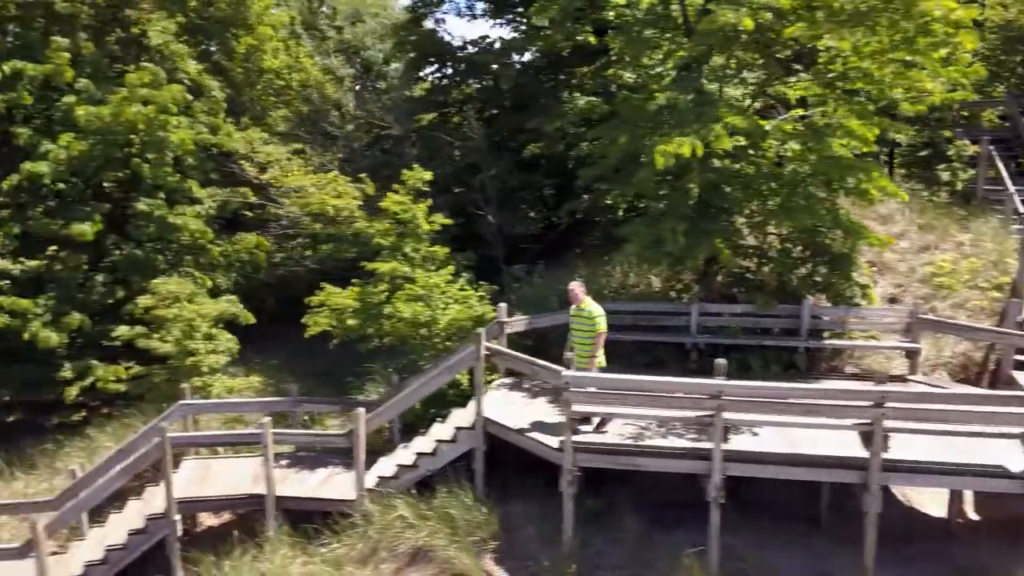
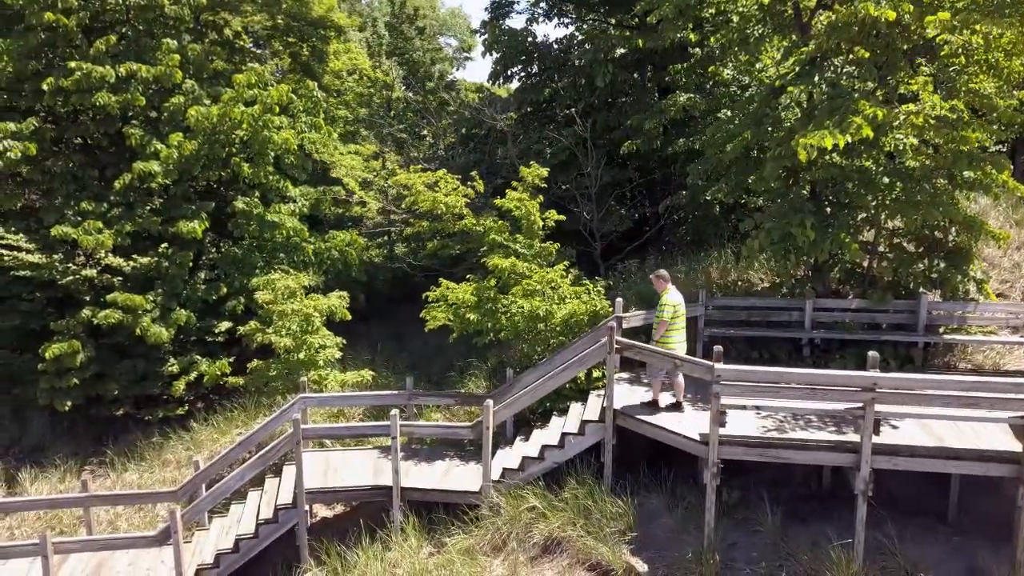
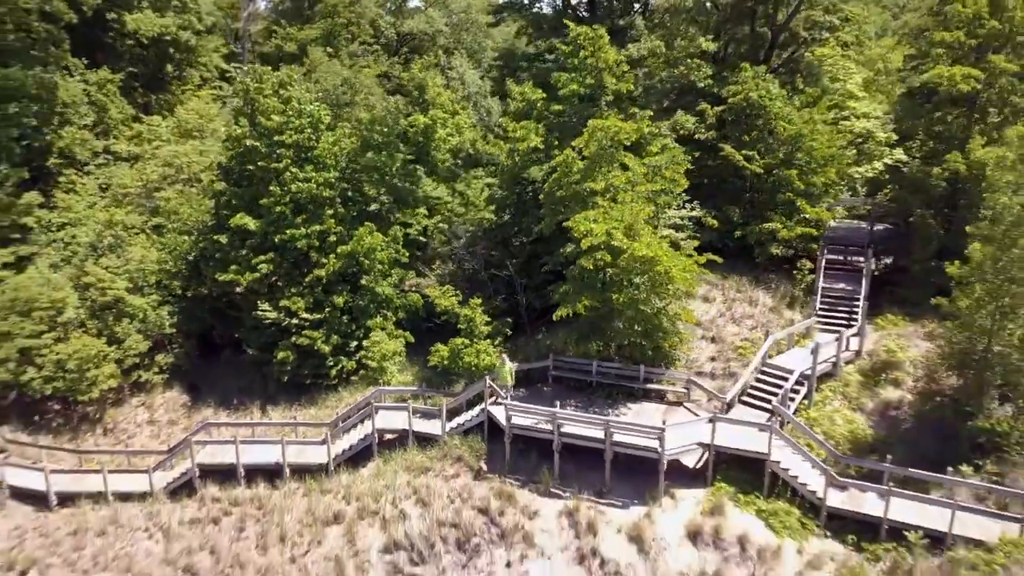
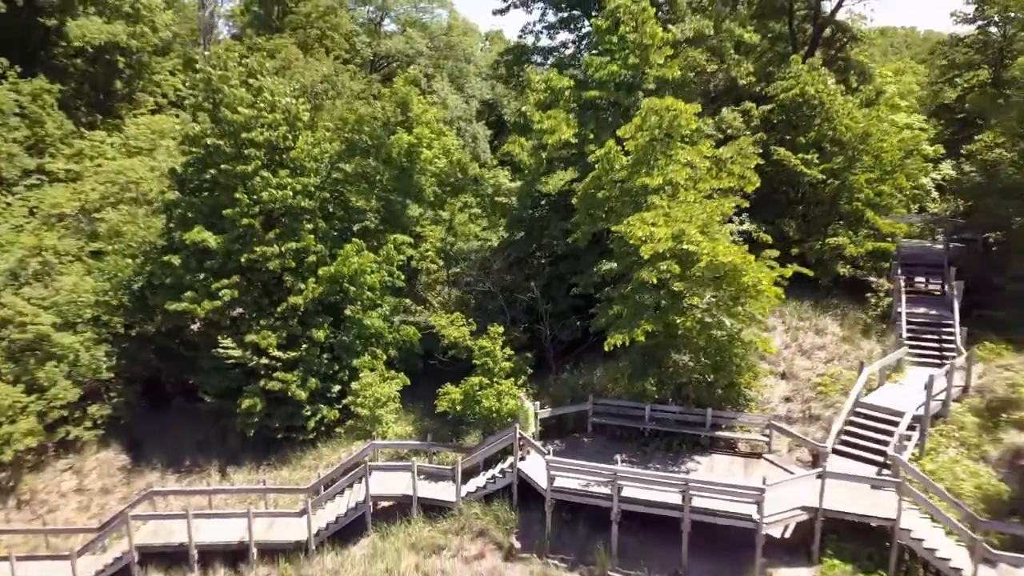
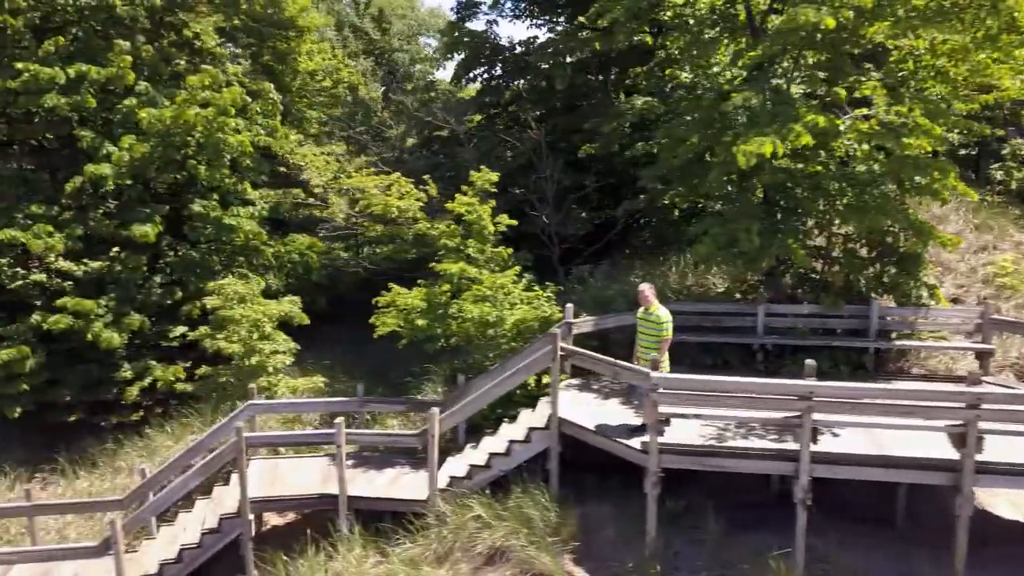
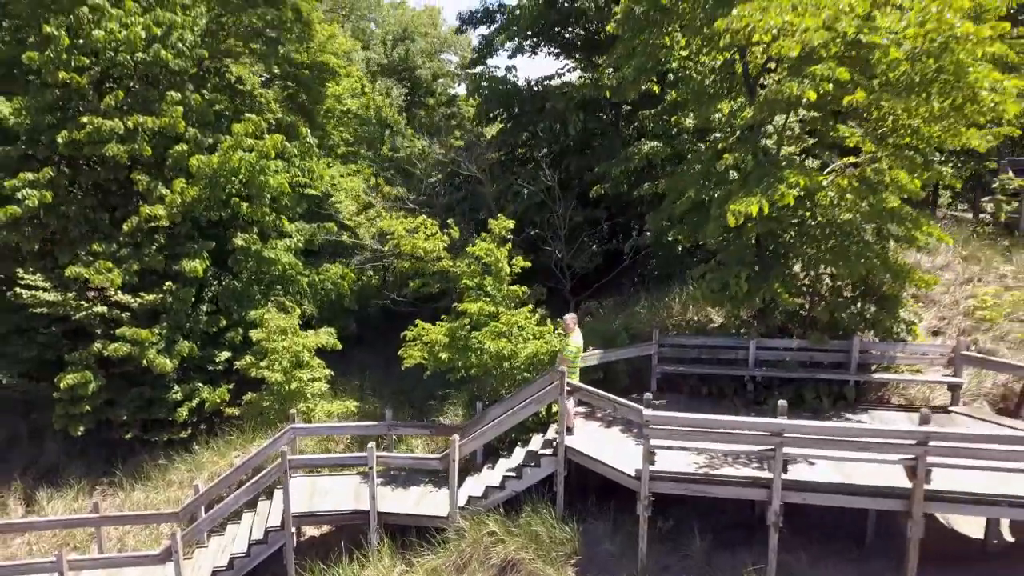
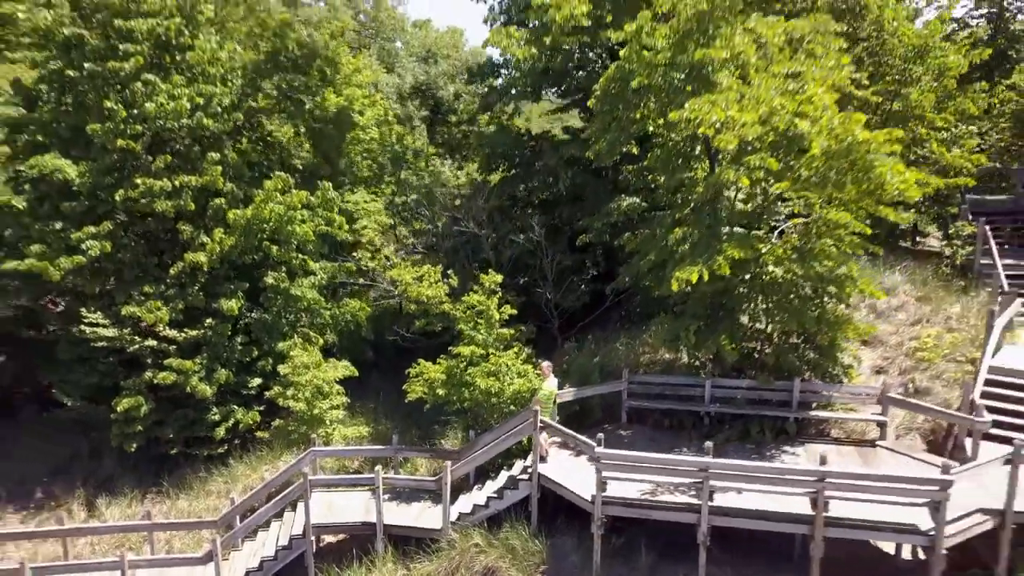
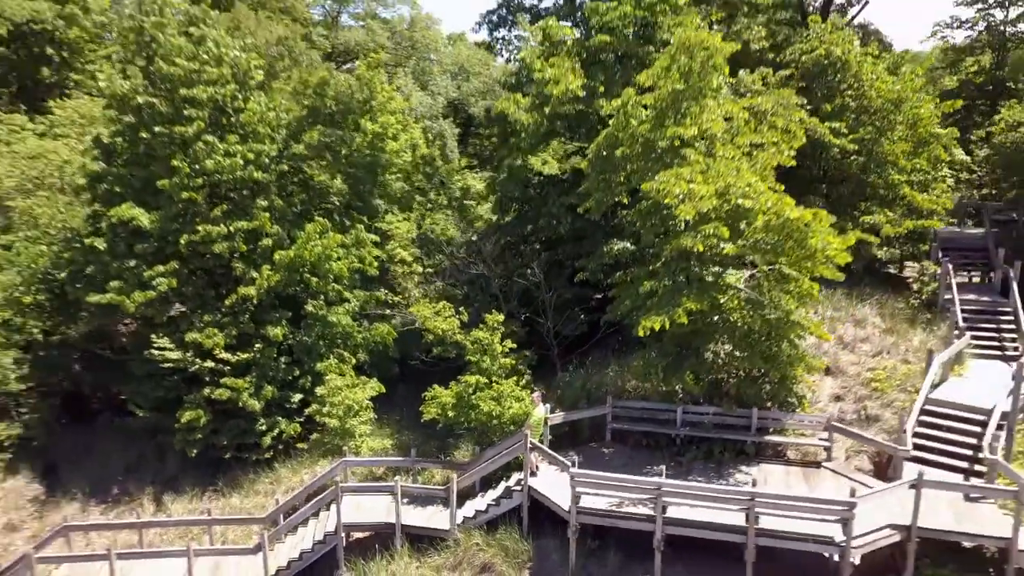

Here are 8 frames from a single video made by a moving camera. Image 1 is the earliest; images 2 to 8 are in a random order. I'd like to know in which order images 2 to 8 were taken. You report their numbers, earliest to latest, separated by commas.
5, 2, 6, 7, 8, 4, 3
